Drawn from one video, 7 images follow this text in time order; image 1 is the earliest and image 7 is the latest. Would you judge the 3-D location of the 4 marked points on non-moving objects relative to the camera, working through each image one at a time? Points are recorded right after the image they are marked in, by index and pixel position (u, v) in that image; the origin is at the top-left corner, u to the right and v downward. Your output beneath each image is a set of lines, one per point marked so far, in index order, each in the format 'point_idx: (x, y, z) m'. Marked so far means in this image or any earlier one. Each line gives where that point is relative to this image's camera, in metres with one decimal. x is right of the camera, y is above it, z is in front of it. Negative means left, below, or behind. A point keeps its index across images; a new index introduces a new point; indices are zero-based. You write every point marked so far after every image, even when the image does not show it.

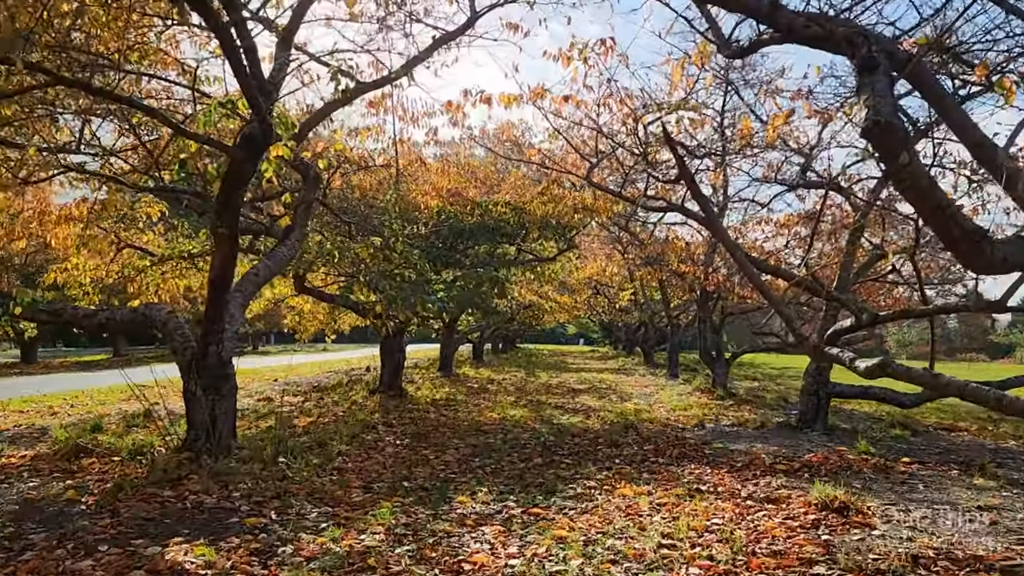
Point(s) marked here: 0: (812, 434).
0: (+2.9, -1.4, +8.4) m
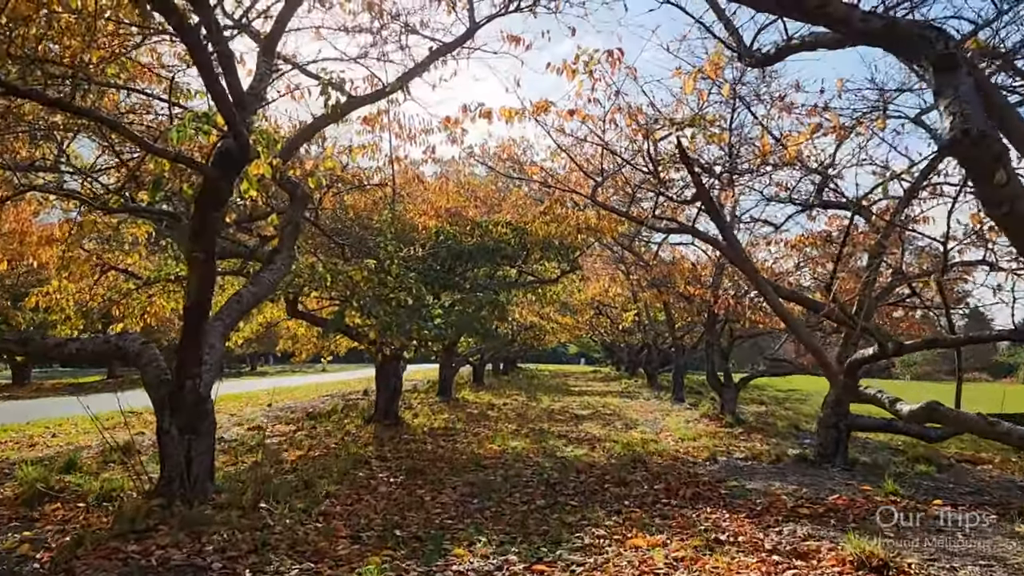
0: (+2.9, -1.7, +7.9) m
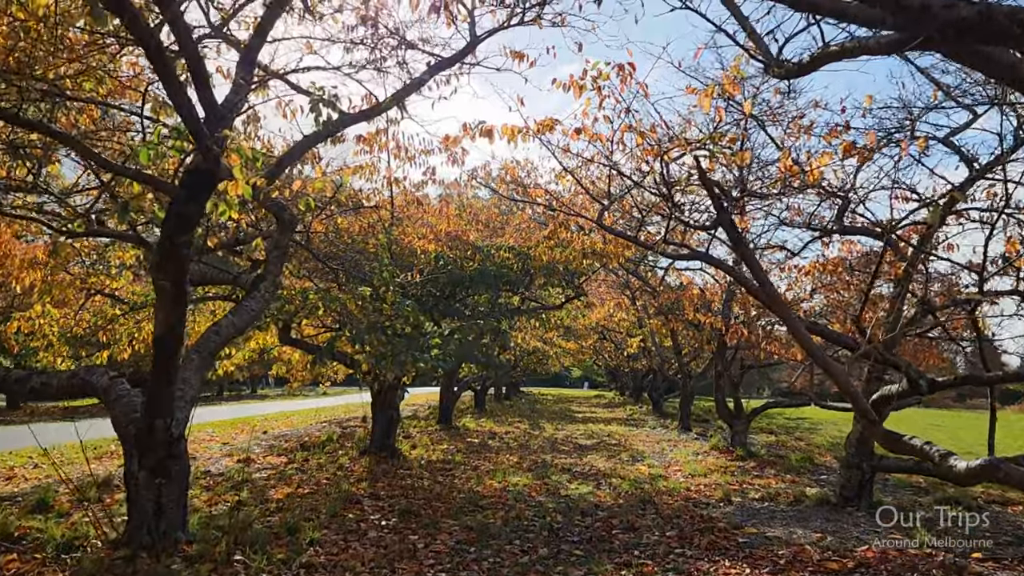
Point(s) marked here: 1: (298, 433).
0: (+2.9, -1.9, +7.4) m
1: (-4.1, -2.7, +16.4) m
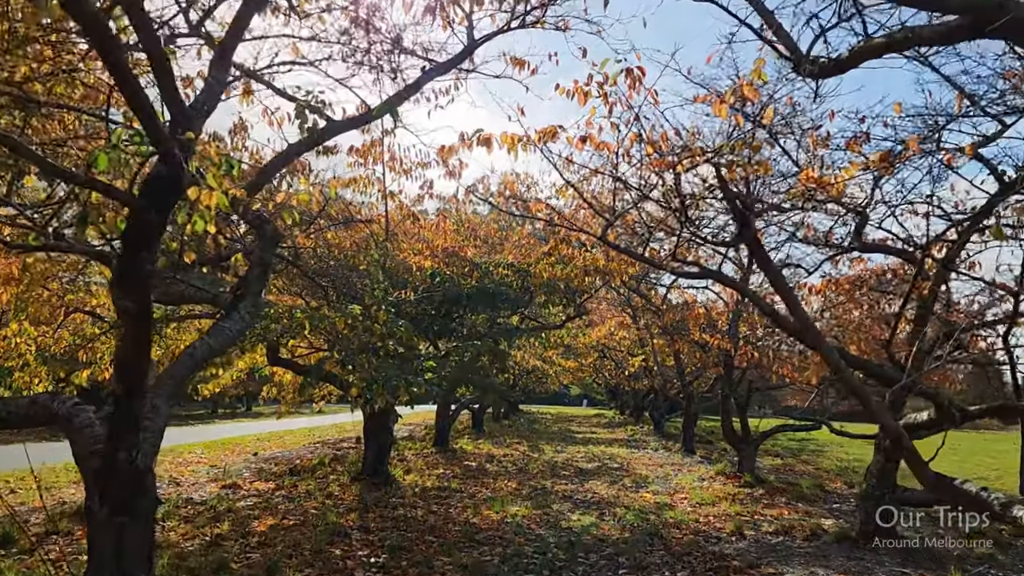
0: (+2.9, -2.1, +6.9) m
1: (-4.1, -3.1, +15.8) m
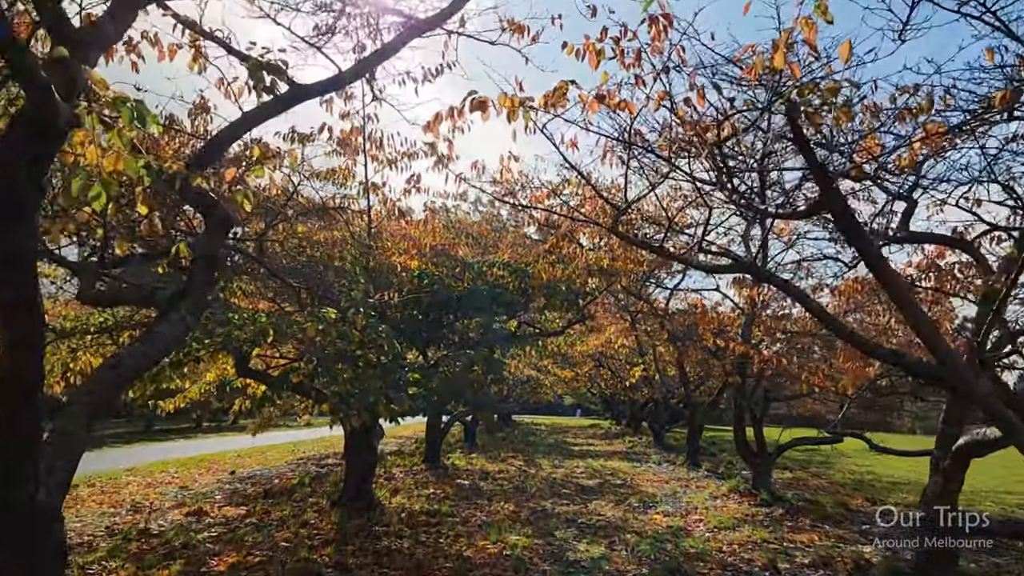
0: (+2.9, -2.1, +5.9) m
1: (-4.2, -3.2, +14.7) m
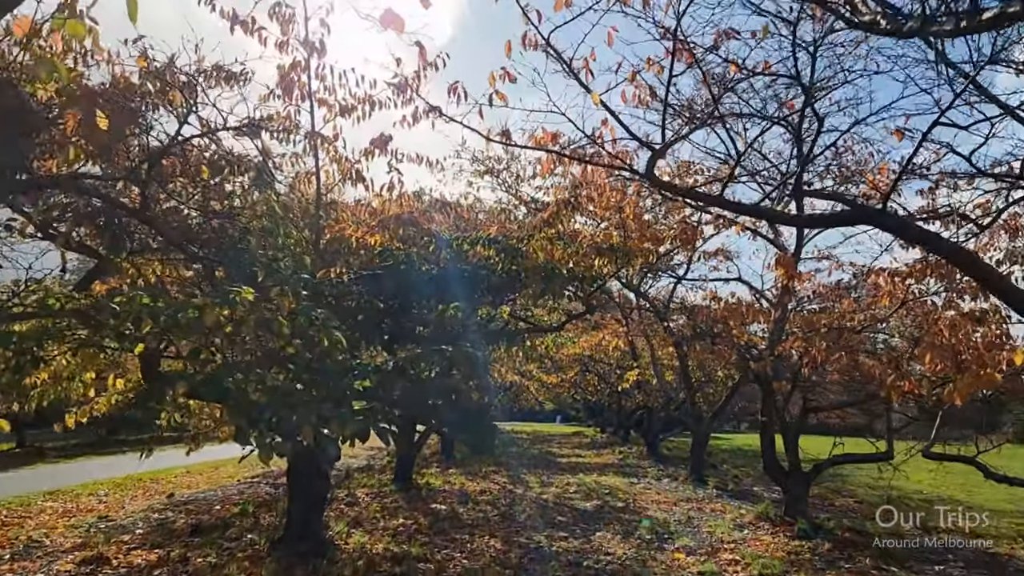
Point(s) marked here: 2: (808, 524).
0: (+2.9, -1.9, +3.9) m
1: (-4.4, -3.0, +12.6) m
2: (+3.4, -2.7, +9.8) m
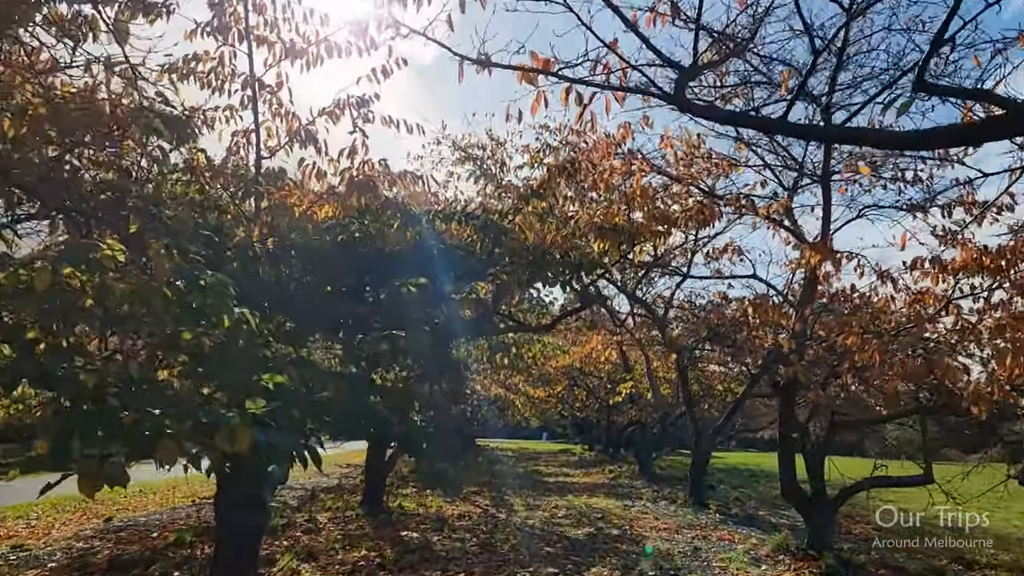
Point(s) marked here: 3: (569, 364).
0: (+2.8, -1.7, +2.6) m
1: (-4.6, -3.0, +11.1) m
2: (+3.2, -2.6, +8.4) m
3: (+1.2, -1.6, +18.0) m
